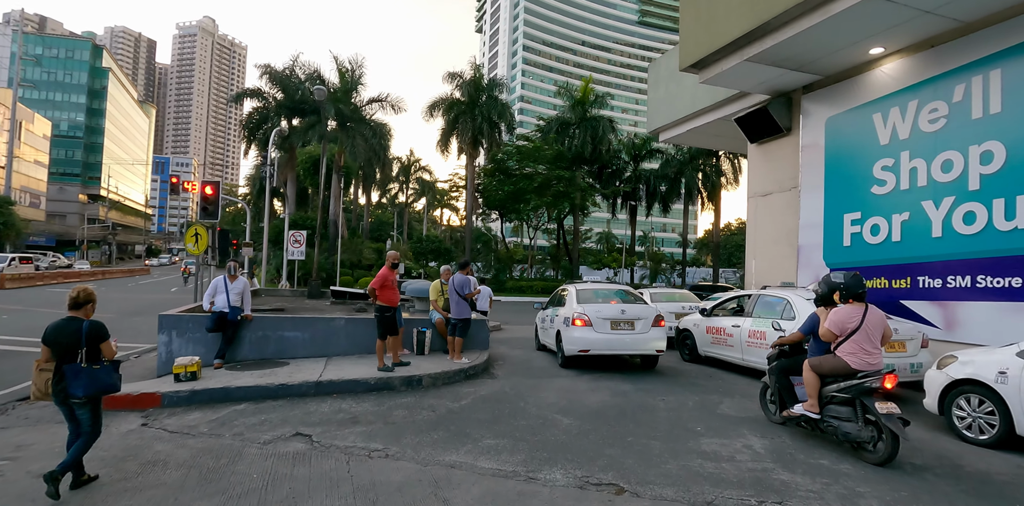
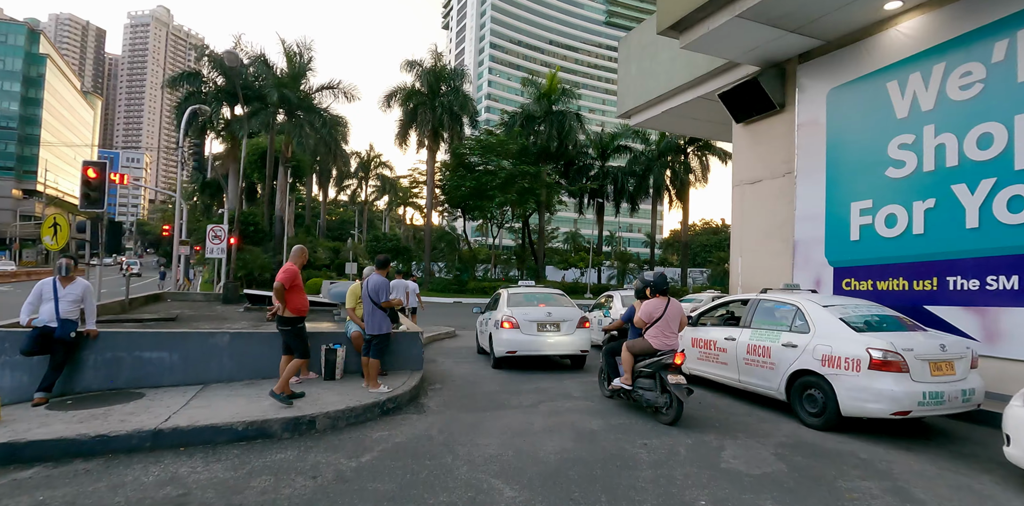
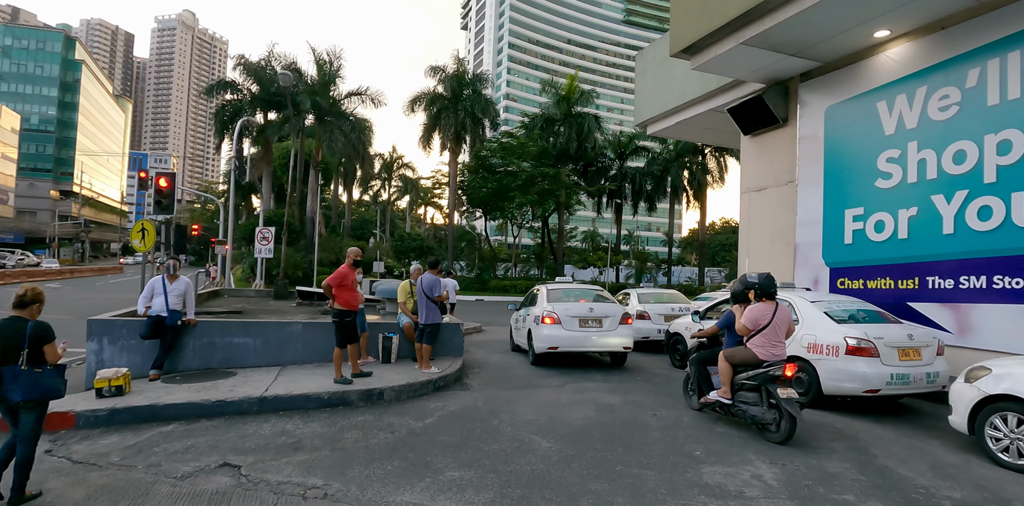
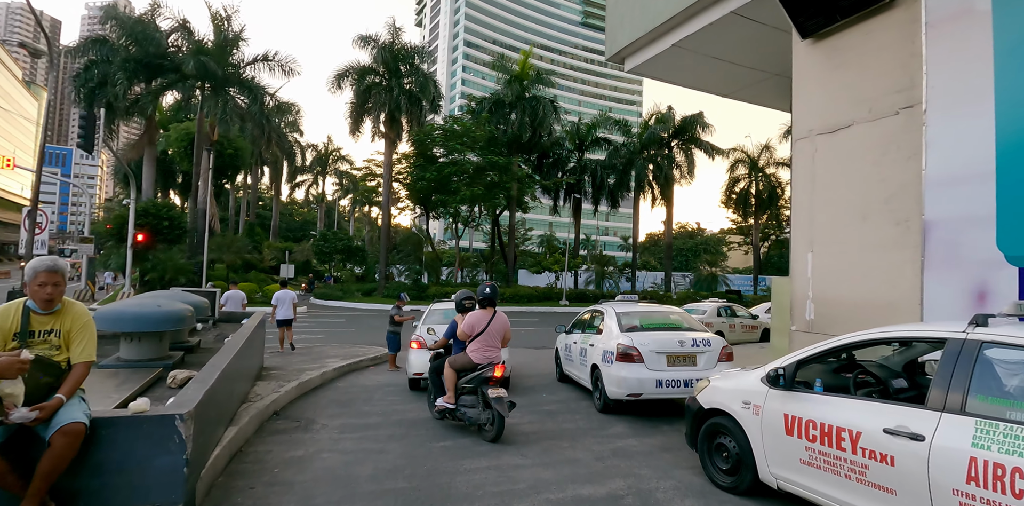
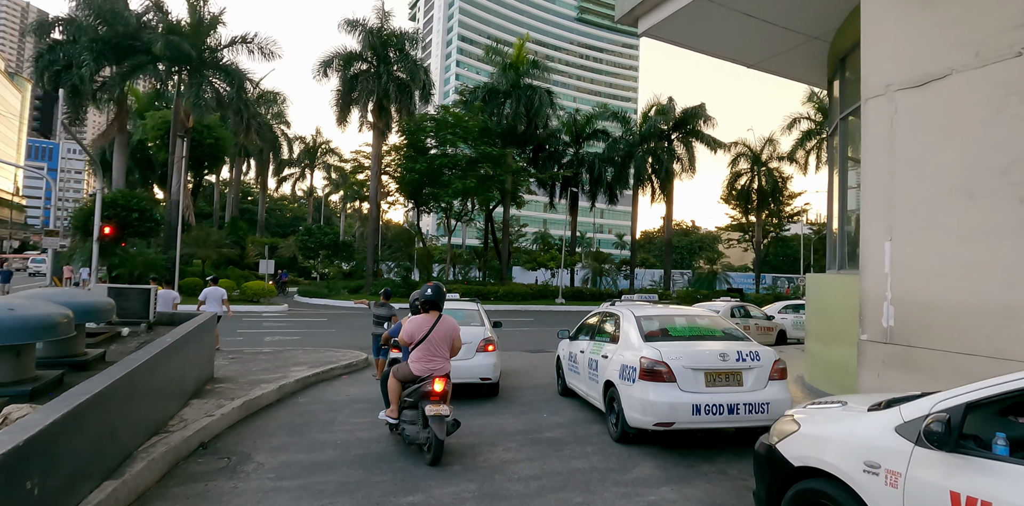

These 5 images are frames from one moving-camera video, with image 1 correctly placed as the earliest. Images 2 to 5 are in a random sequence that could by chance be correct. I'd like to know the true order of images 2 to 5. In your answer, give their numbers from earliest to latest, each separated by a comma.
3, 2, 4, 5
